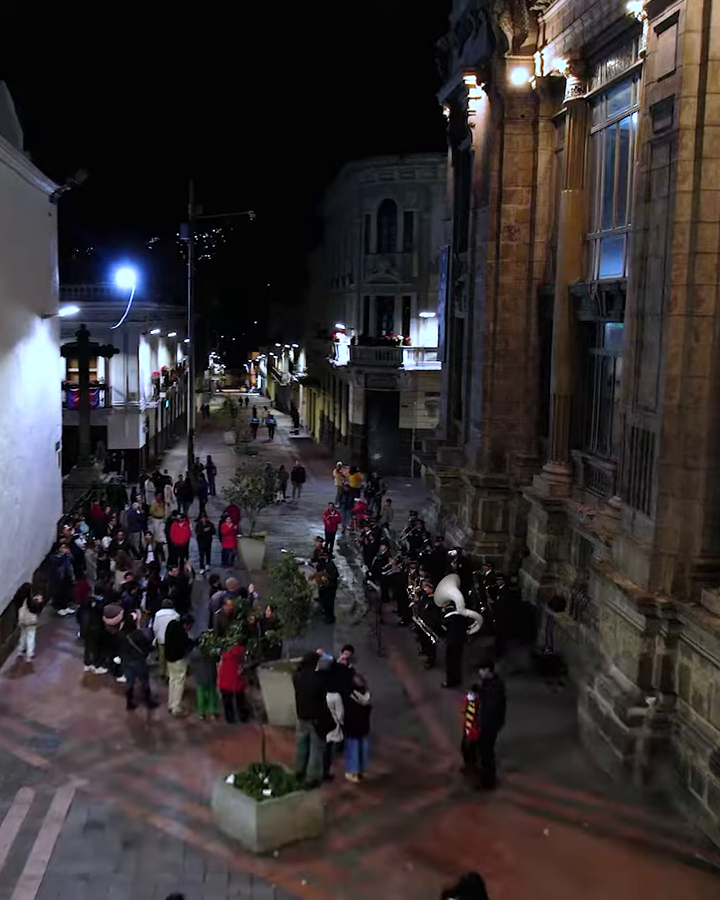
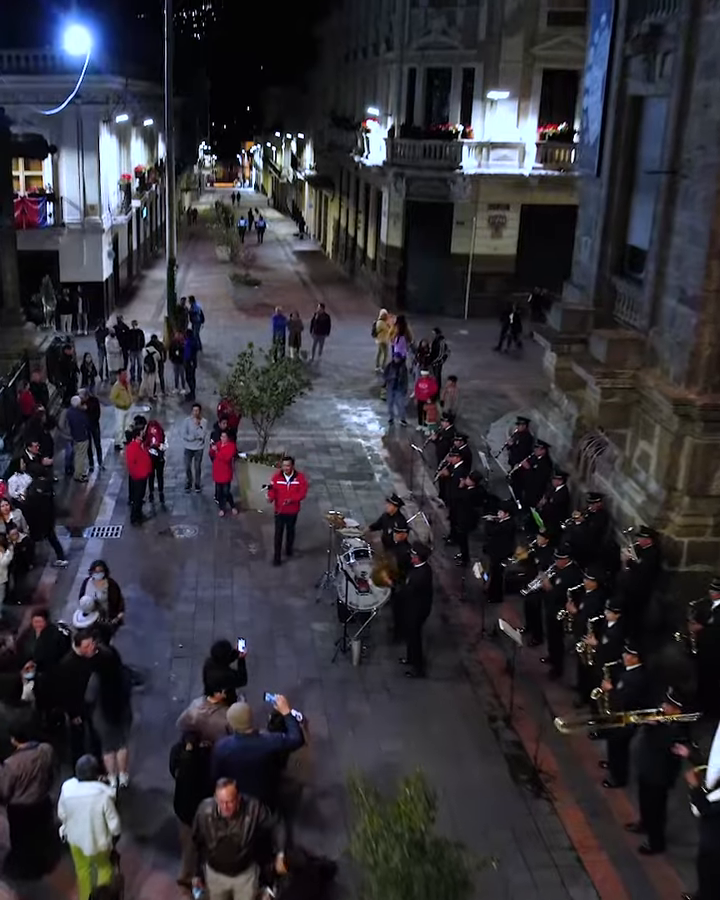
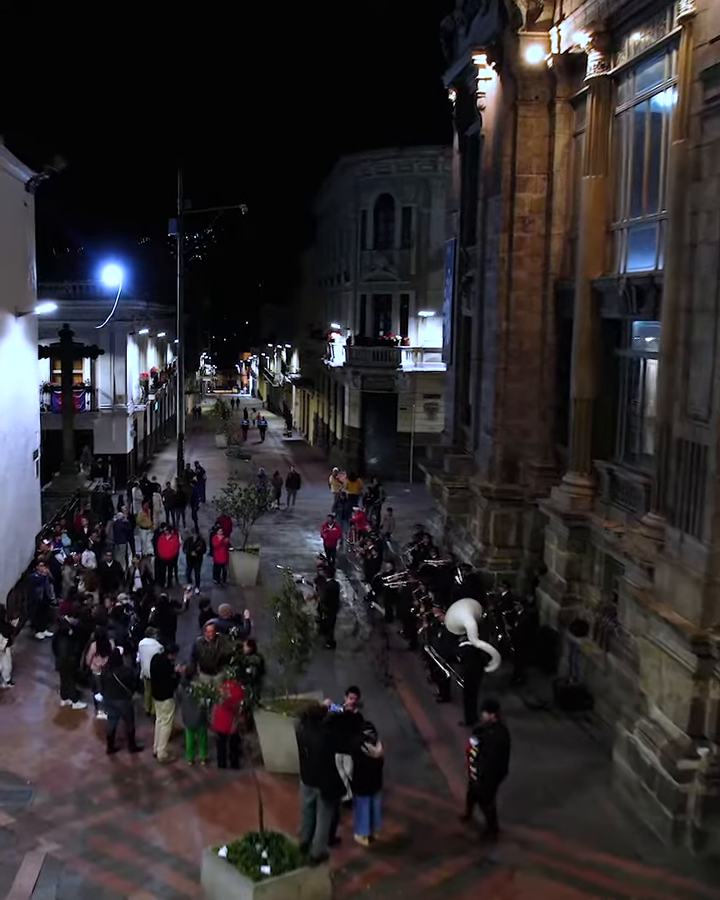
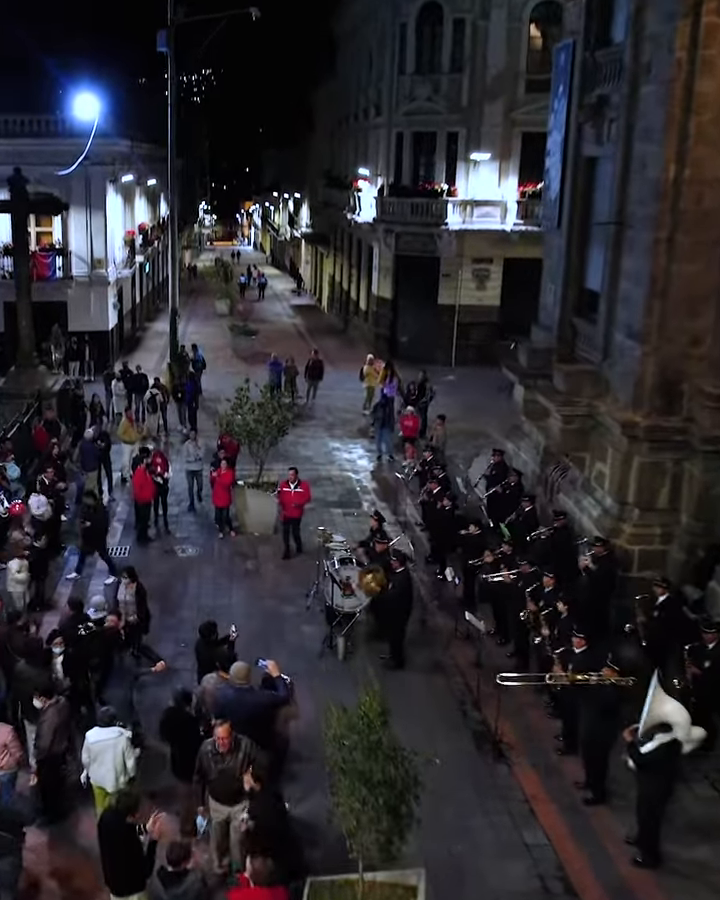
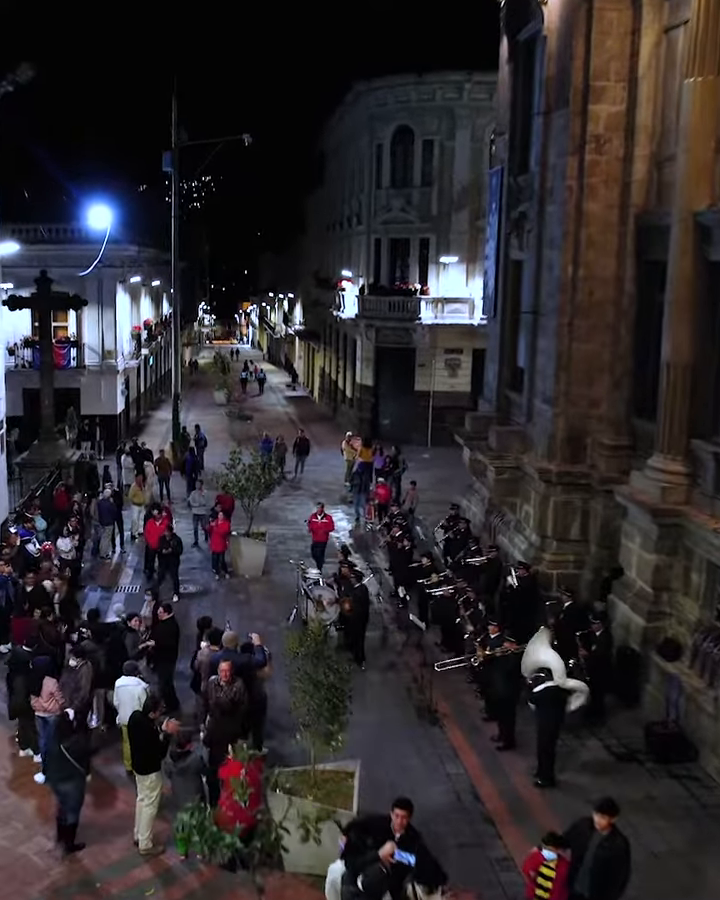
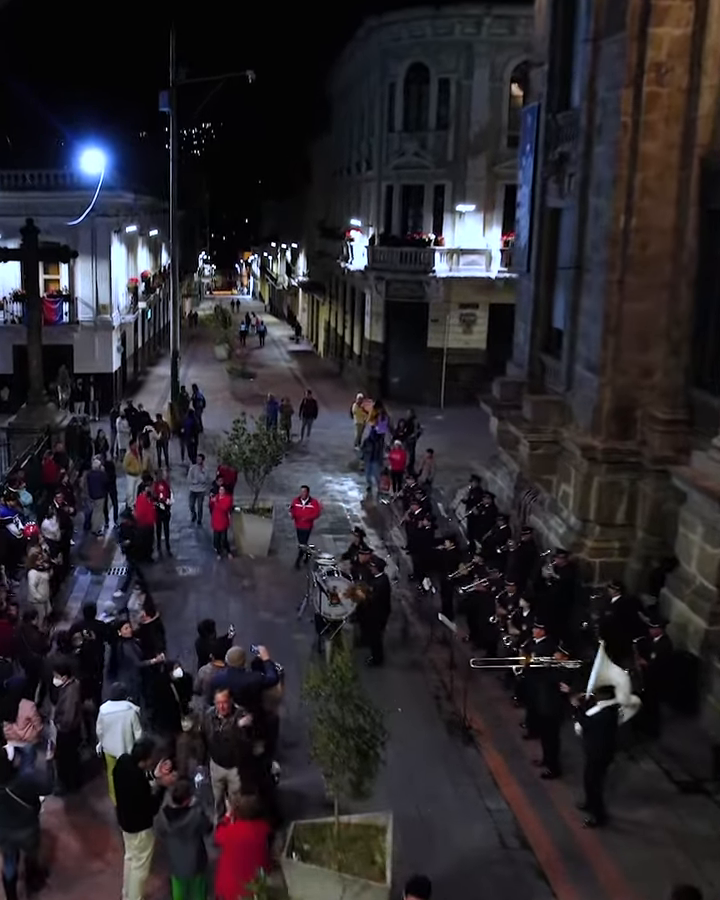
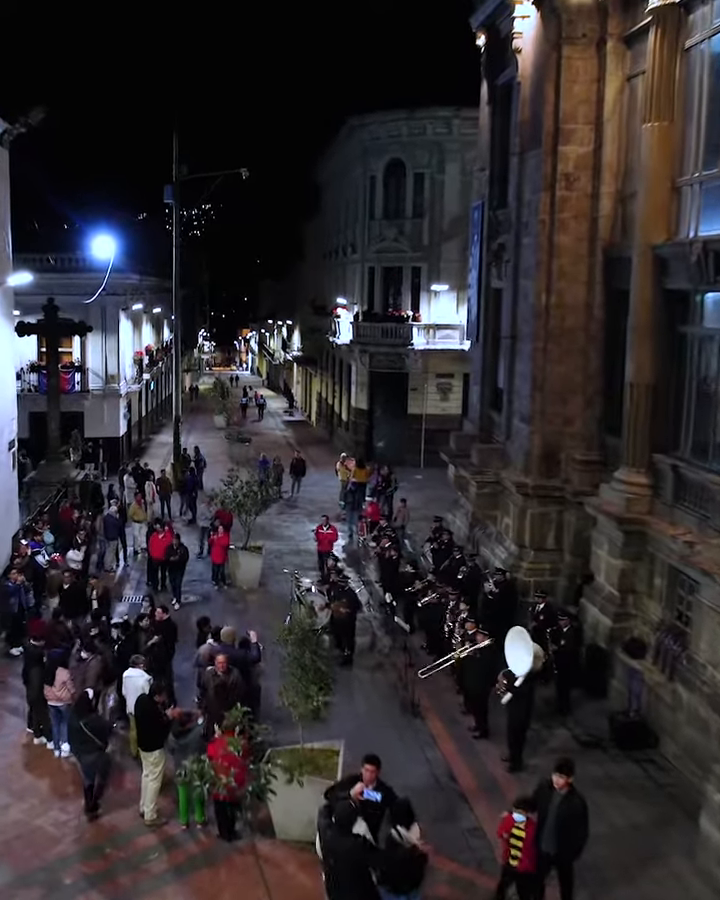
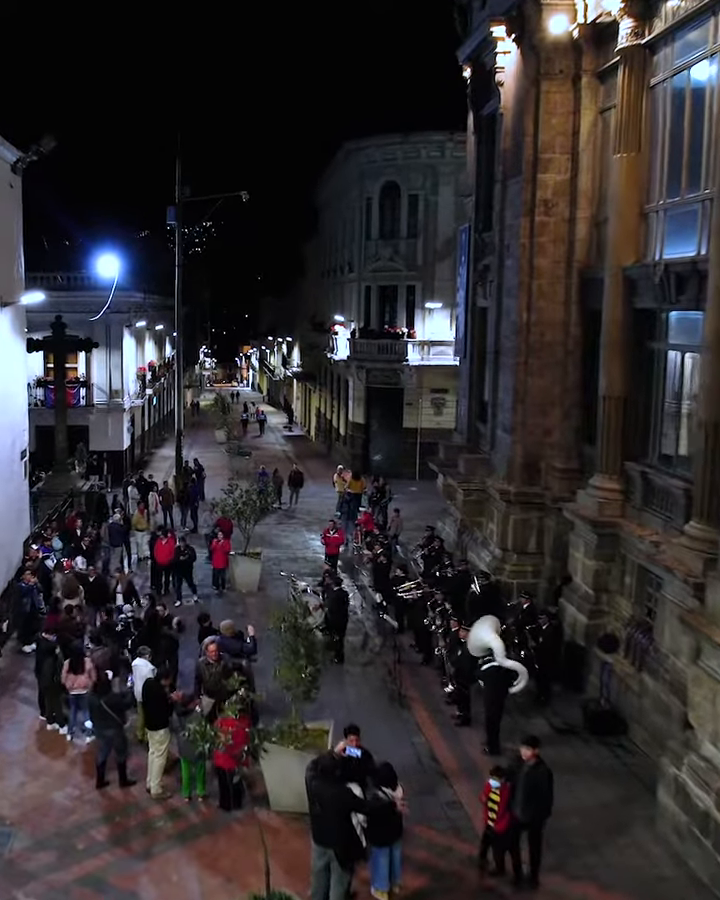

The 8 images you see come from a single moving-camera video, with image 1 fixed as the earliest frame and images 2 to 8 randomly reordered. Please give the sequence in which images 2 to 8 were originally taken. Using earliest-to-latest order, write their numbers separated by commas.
3, 8, 7, 5, 6, 4, 2
